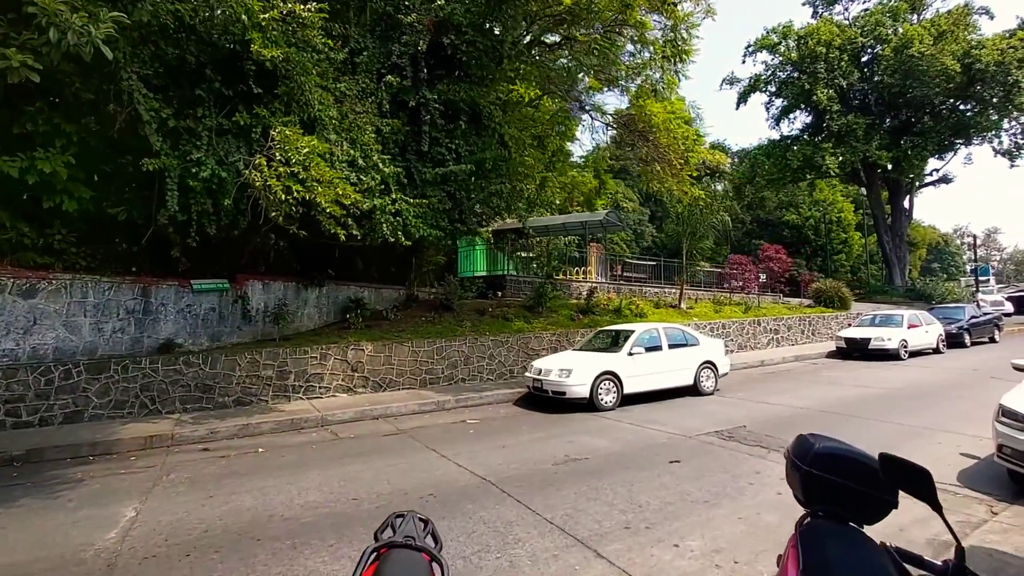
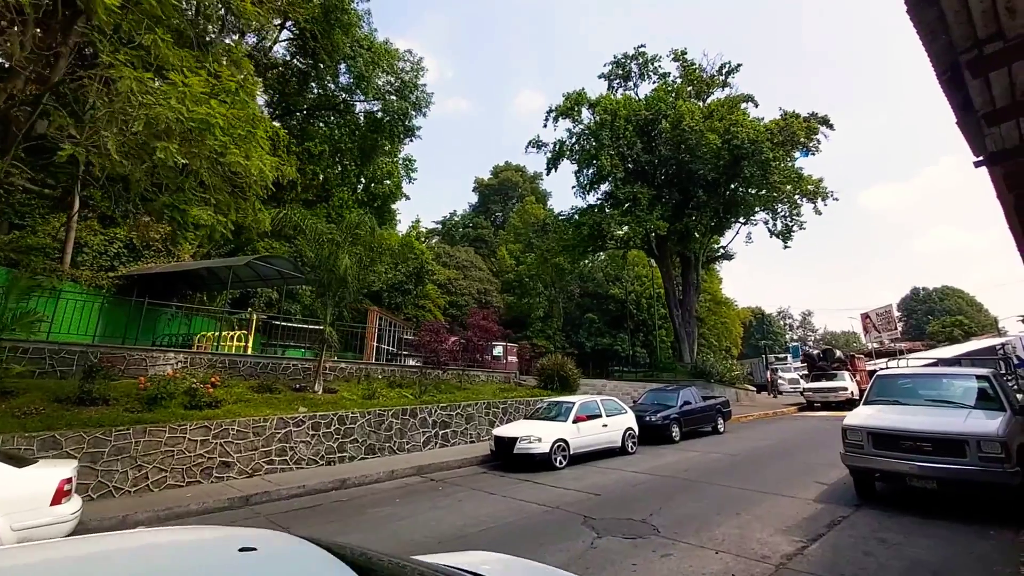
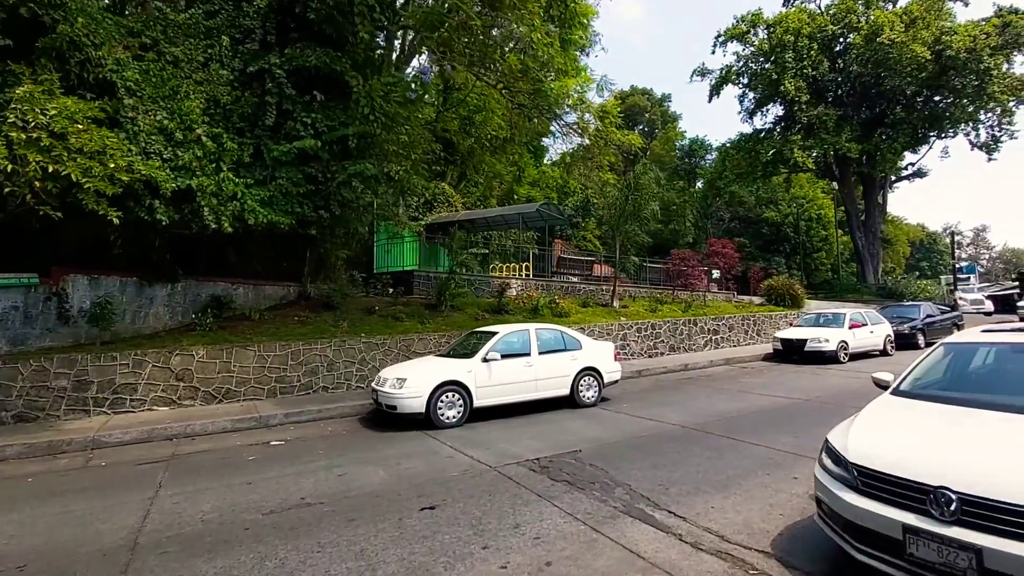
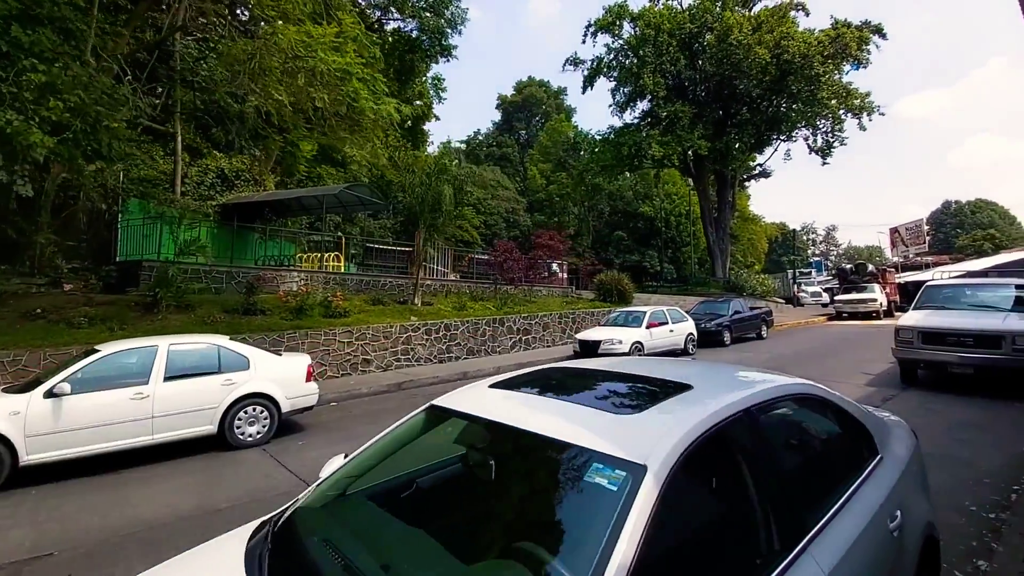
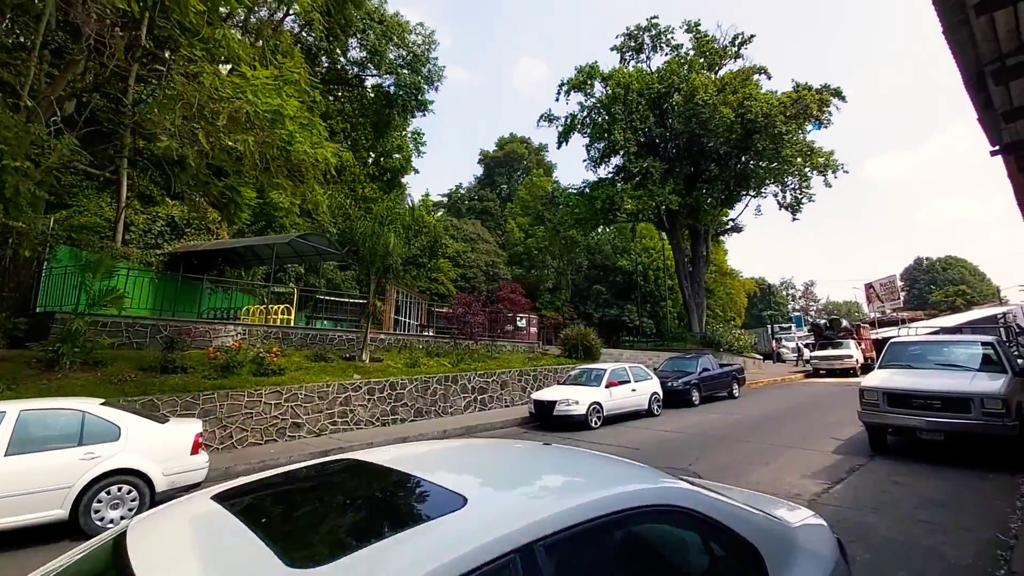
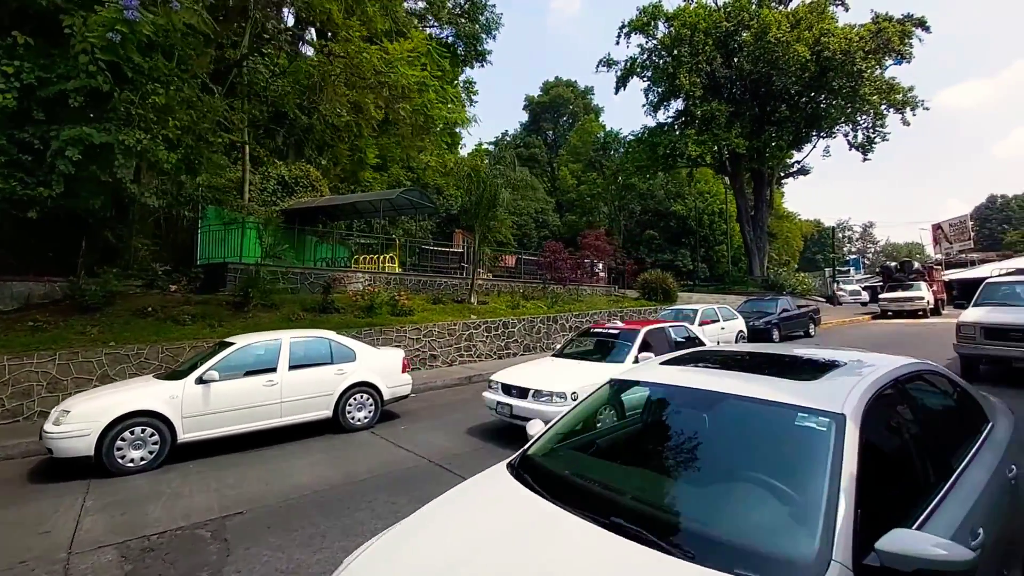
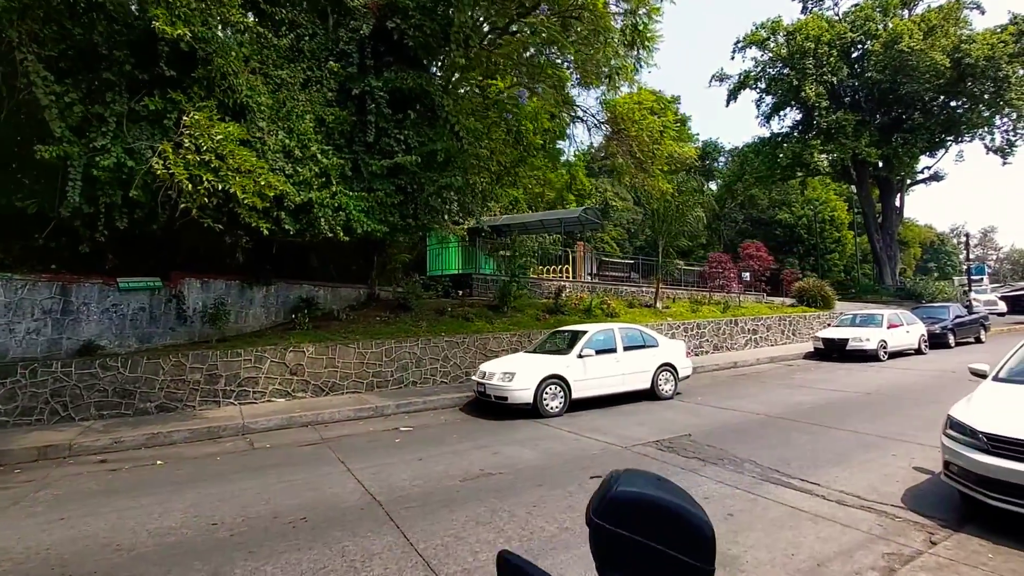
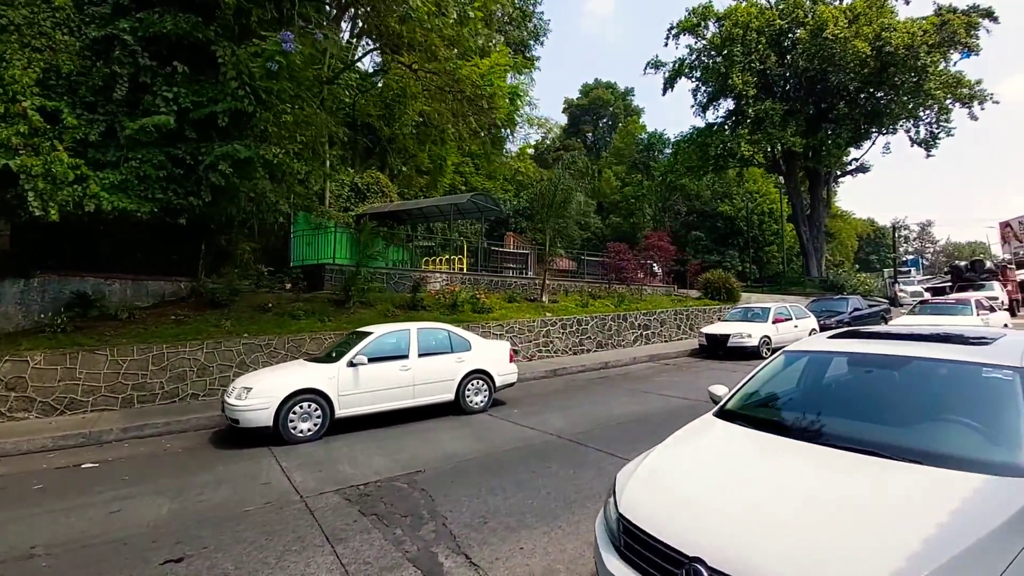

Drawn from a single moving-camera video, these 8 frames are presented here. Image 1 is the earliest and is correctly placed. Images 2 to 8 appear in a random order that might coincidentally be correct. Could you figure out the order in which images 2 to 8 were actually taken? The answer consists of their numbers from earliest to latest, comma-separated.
7, 3, 8, 6, 4, 5, 2
